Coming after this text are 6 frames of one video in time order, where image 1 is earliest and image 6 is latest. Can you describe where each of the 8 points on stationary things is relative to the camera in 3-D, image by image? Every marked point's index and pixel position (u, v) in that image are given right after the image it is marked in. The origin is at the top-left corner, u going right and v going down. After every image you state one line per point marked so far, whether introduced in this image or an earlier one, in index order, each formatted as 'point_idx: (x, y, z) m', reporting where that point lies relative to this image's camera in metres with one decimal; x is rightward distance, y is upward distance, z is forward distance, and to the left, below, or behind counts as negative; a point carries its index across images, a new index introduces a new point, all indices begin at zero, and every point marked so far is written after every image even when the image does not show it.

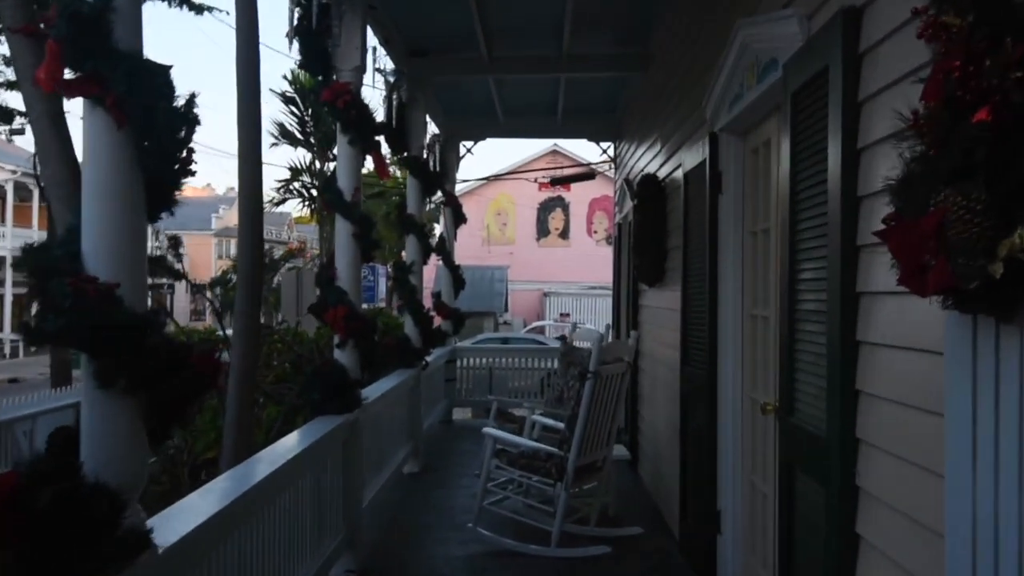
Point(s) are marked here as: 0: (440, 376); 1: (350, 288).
0: (-0.7, -0.9, +9.1) m
1: (-0.9, 0.0, +4.8) m
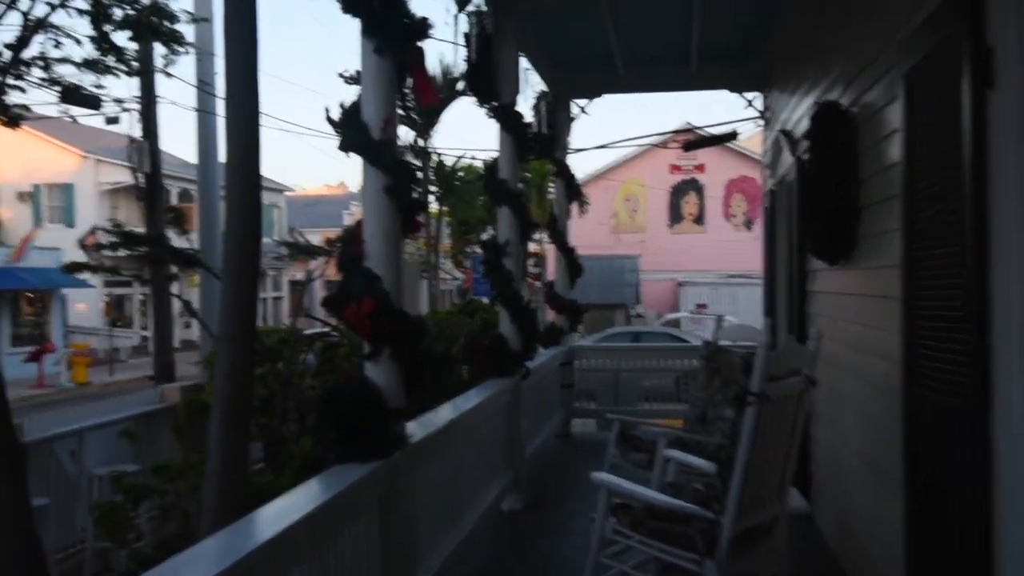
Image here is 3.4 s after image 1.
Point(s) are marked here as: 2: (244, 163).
0: (+0.3, -0.8, +7.5) m
1: (-0.5, +0.1, +3.3) m
2: (-1.0, +0.5, +3.3) m
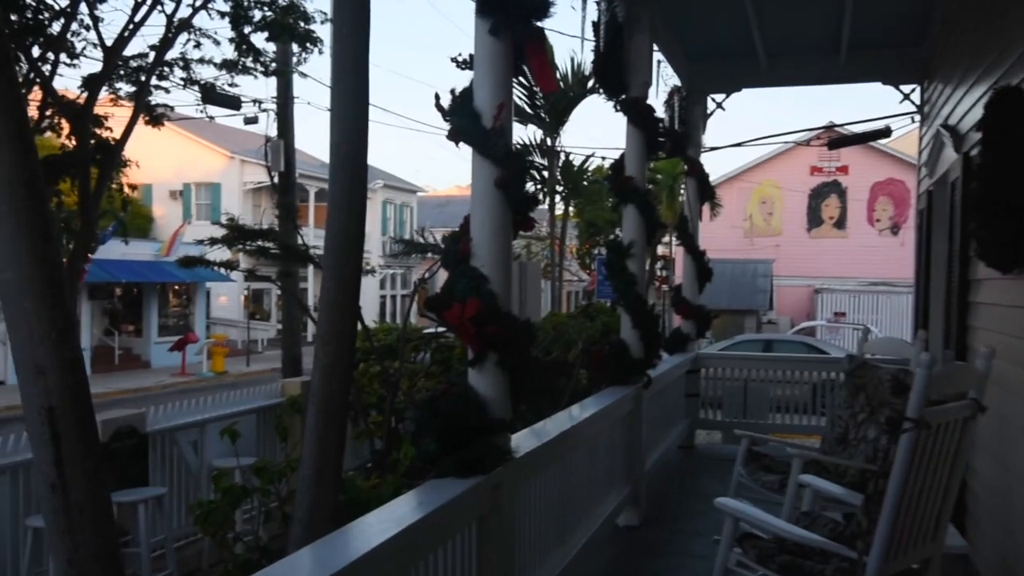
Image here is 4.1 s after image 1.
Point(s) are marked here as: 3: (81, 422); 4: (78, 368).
0: (+1.3, -0.8, +7.1) m
1: (-0.1, +0.1, +3.0) m
2: (-0.6, +0.5, +3.2) m
3: (-1.2, -0.4, +2.4) m
4: (-1.2, -0.2, +2.4) m
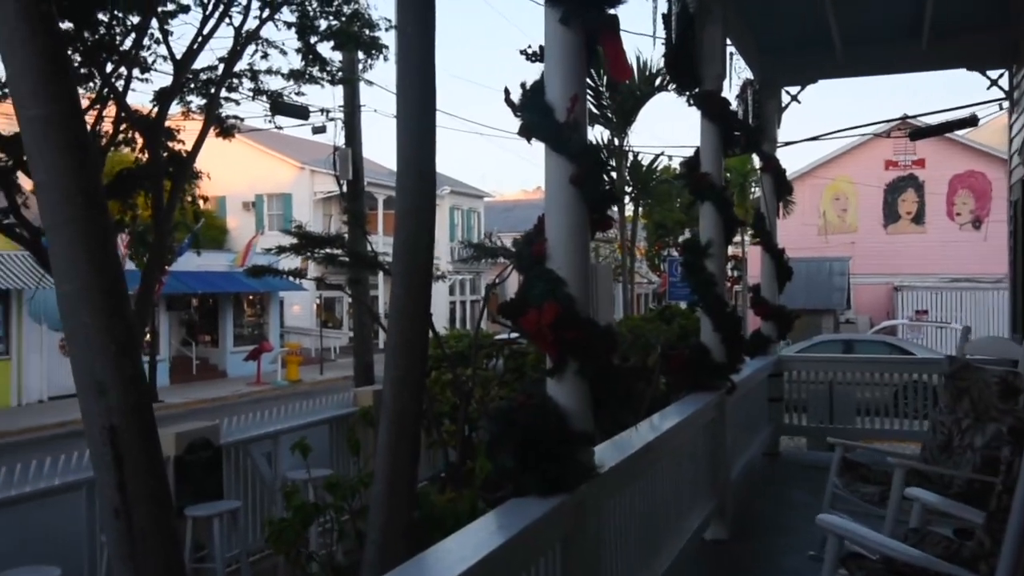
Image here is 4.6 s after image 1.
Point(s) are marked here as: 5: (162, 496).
0: (+1.9, -0.8, +6.8) m
1: (+0.2, +0.1, +2.9) m
2: (-0.3, +0.4, +3.0) m
3: (-1.0, -0.4, +2.3) m
4: (-1.0, -0.2, +2.3) m
5: (-0.9, -0.6, +2.4) m
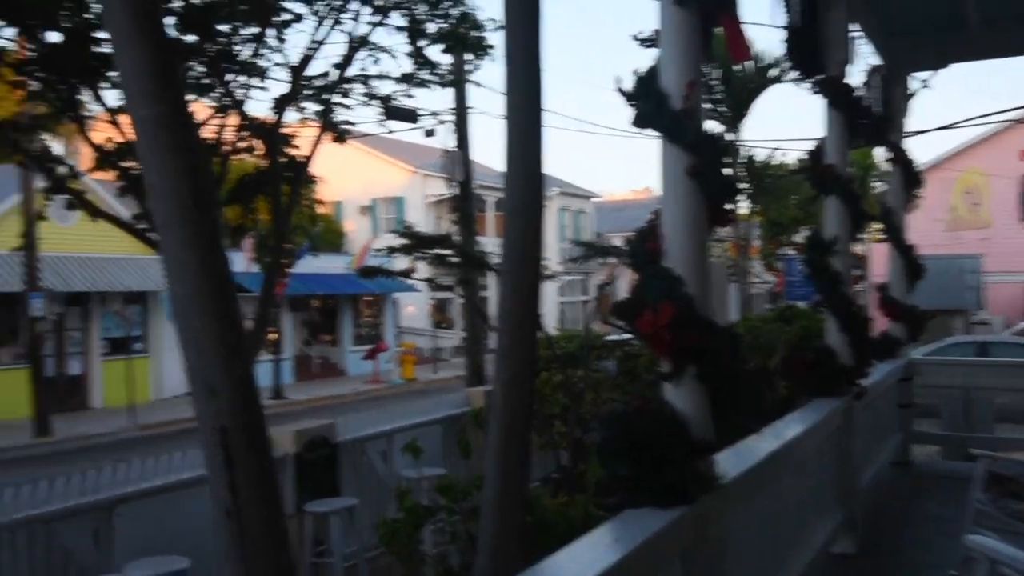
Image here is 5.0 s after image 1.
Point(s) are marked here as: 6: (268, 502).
0: (+2.7, -0.8, +6.4) m
1: (+0.5, +0.1, +2.7) m
2: (+0.1, +0.4, +2.9) m
3: (-0.7, -0.4, +2.3) m
4: (-0.7, -0.2, +2.3) m
5: (-0.6, -0.6, +2.4) m
6: (-0.6, -0.6, +2.4) m
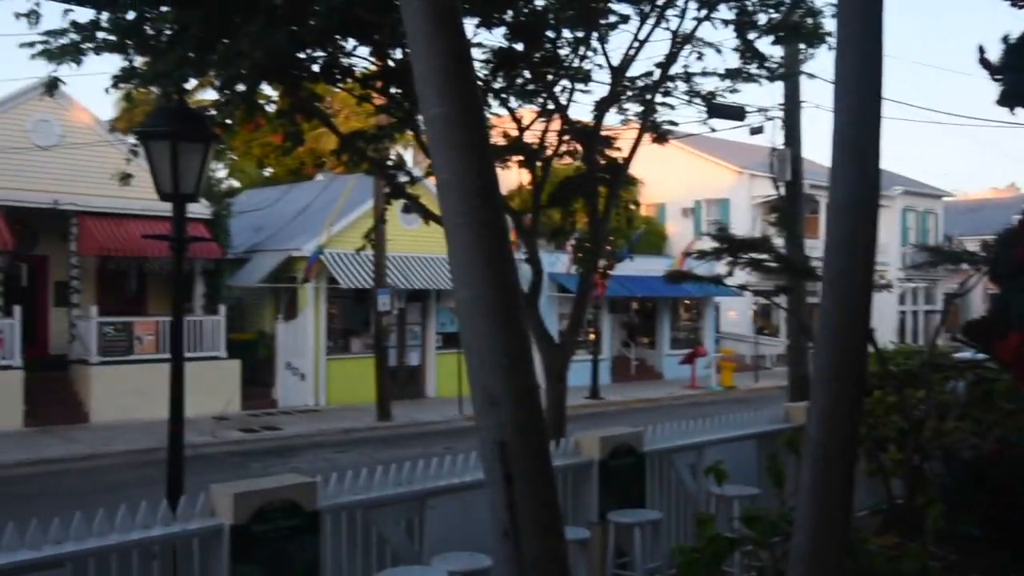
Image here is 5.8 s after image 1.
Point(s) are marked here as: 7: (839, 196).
0: (+4.6, -0.9, +4.9) m
1: (+1.3, 0.0, +2.2) m
2: (+1.0, +0.4, +2.6) m
3: (+0.1, -0.4, +2.2) m
4: (+0.1, -0.3, +2.3) m
5: (+0.1, -0.6, +2.3) m
6: (+0.1, -0.6, +2.3) m
7: (+1.0, +0.3, +2.6) m
